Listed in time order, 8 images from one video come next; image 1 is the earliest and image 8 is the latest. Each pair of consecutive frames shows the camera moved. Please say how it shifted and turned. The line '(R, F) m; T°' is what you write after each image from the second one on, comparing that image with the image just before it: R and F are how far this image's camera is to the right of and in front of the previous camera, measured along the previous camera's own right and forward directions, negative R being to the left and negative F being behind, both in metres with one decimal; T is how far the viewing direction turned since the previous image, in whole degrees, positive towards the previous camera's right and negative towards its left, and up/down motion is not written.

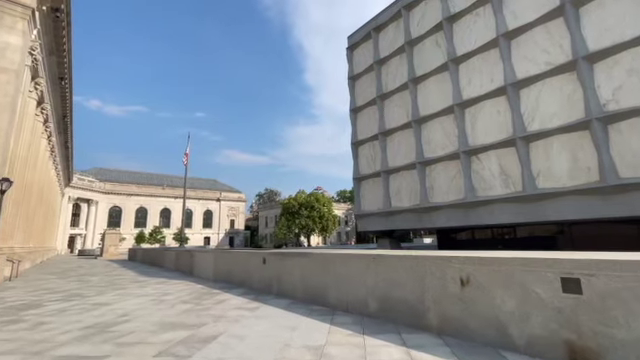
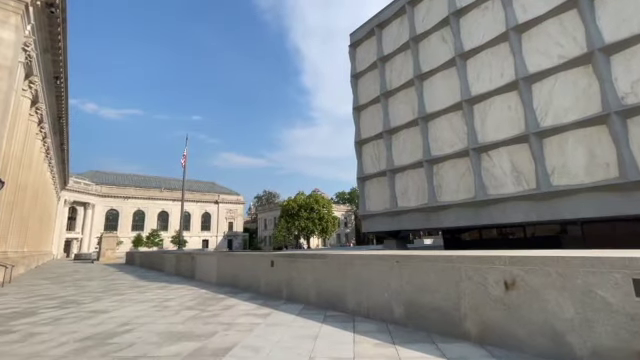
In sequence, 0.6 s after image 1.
(-0.4, +0.5) m; 0°
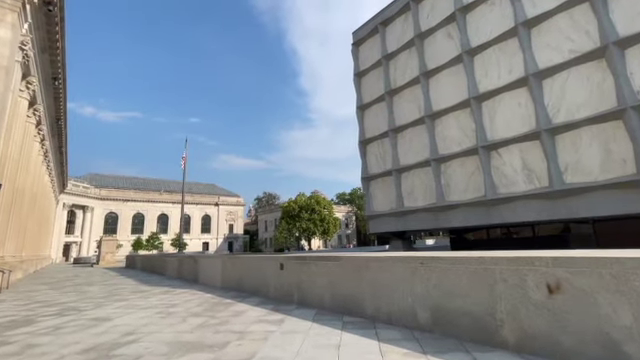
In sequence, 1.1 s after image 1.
(-0.3, +0.3) m; 0°
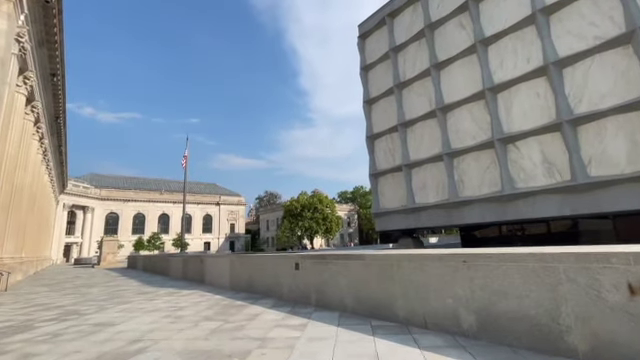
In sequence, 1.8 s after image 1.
(-0.4, +0.5) m; 0°
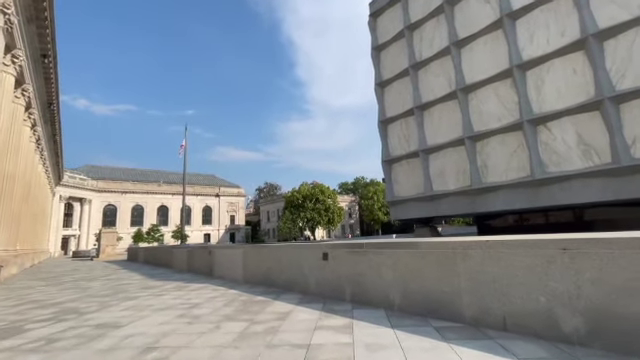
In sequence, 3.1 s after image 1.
(-0.7, +0.9) m; 0°
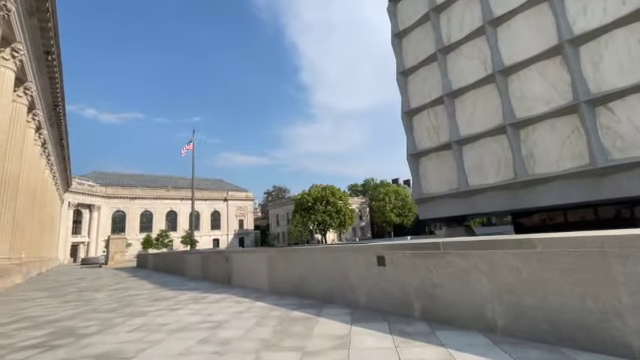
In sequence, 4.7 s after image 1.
(-0.8, +1.3) m; -1°
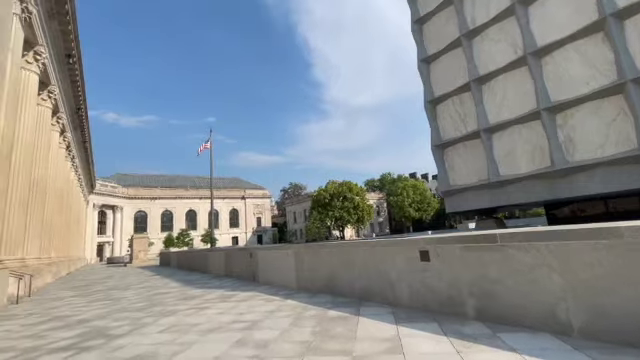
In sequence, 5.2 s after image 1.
(-0.3, +0.4) m; -3°
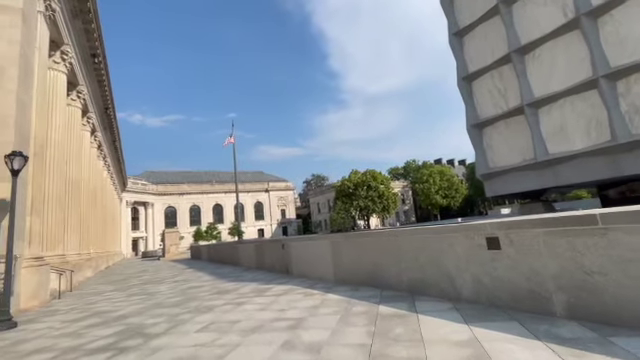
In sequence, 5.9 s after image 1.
(-0.4, +0.5) m; -4°
